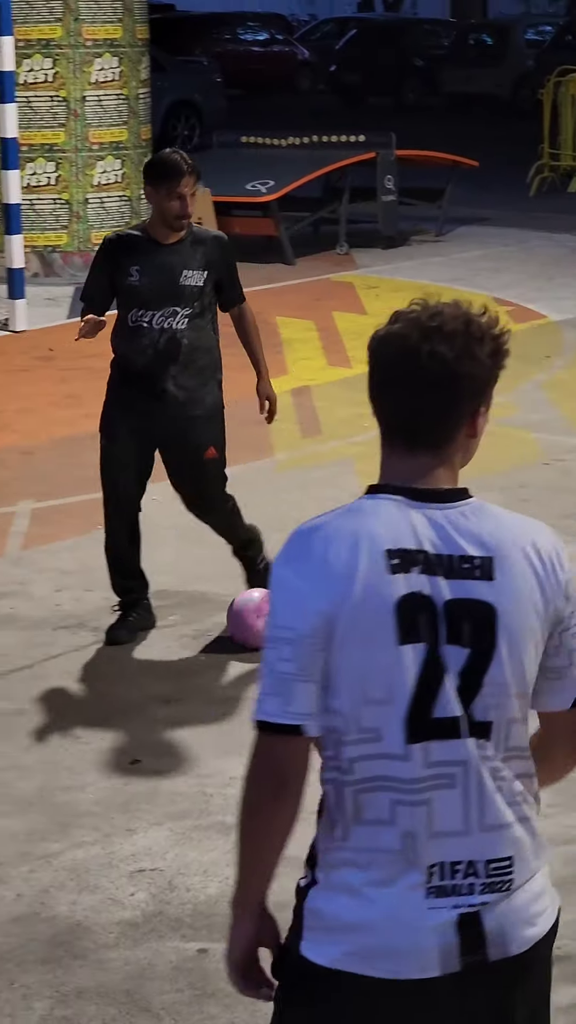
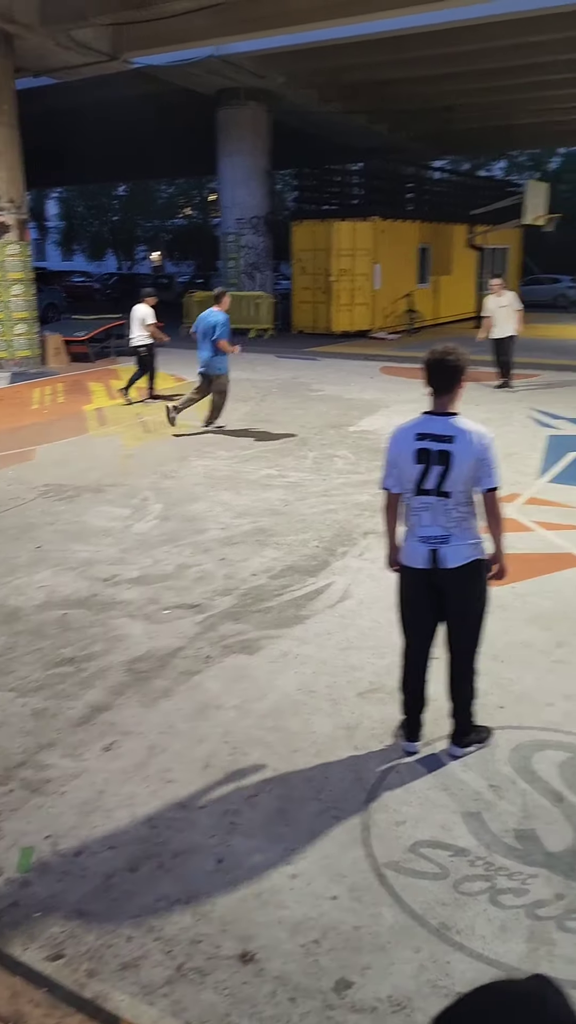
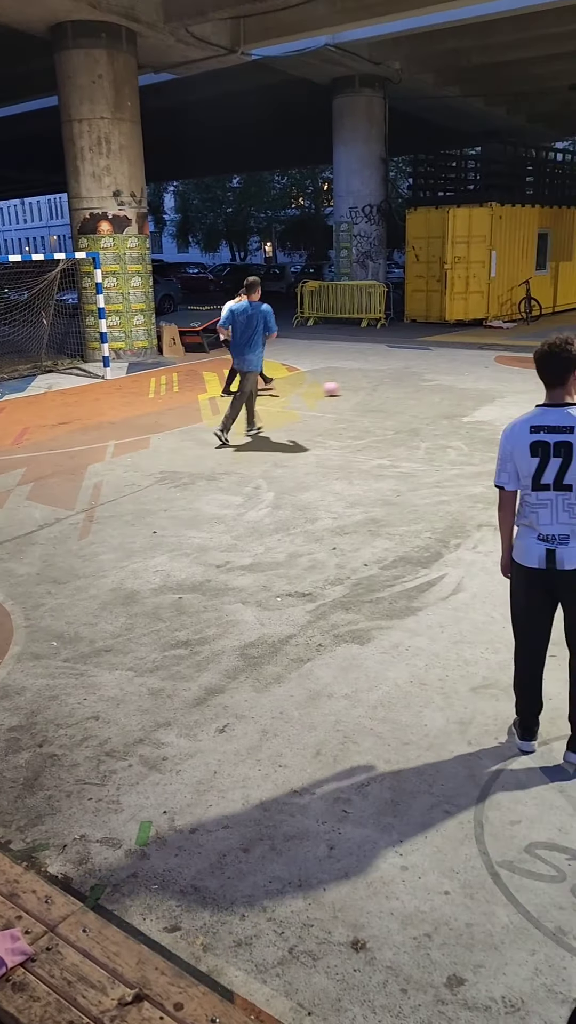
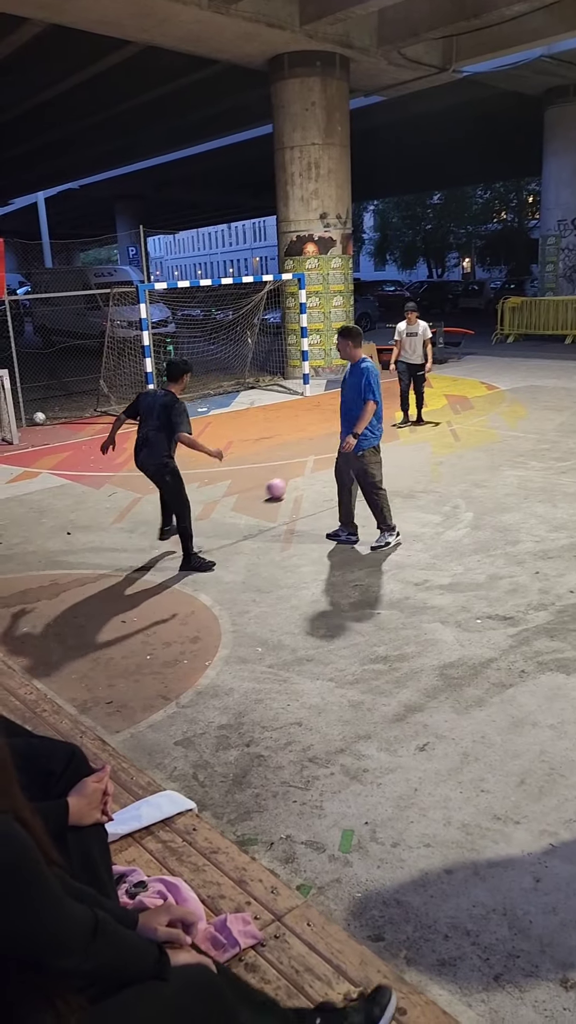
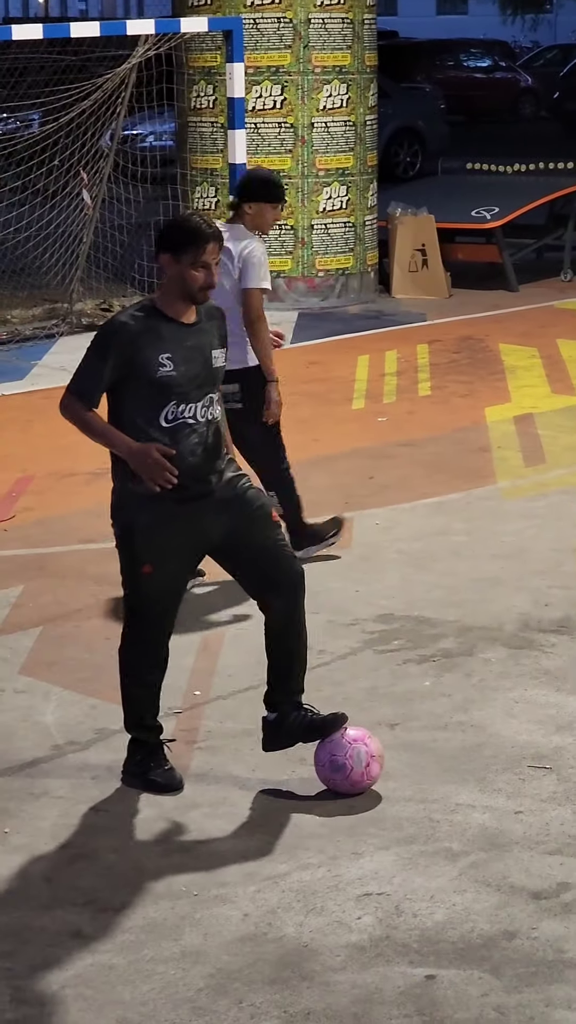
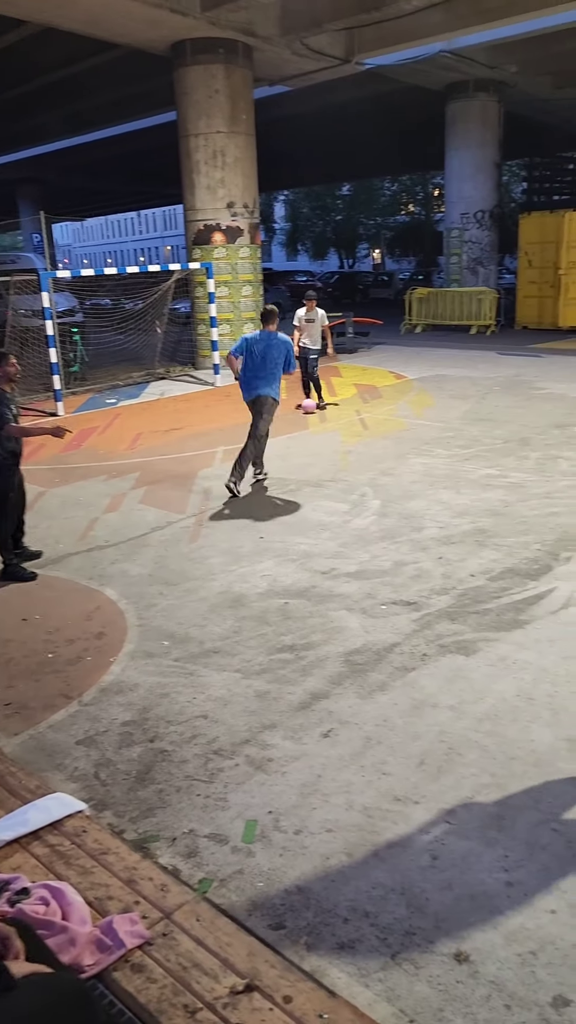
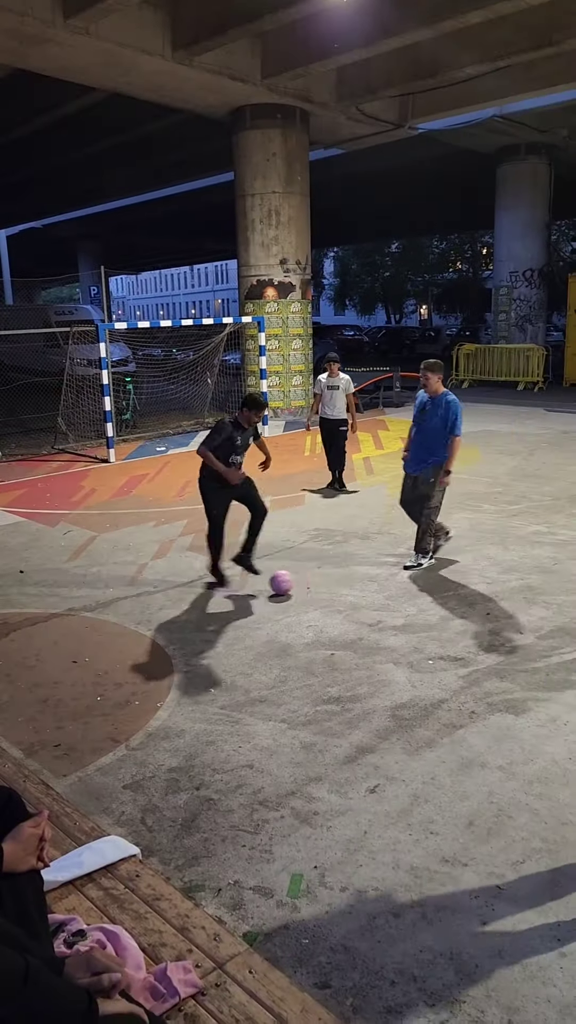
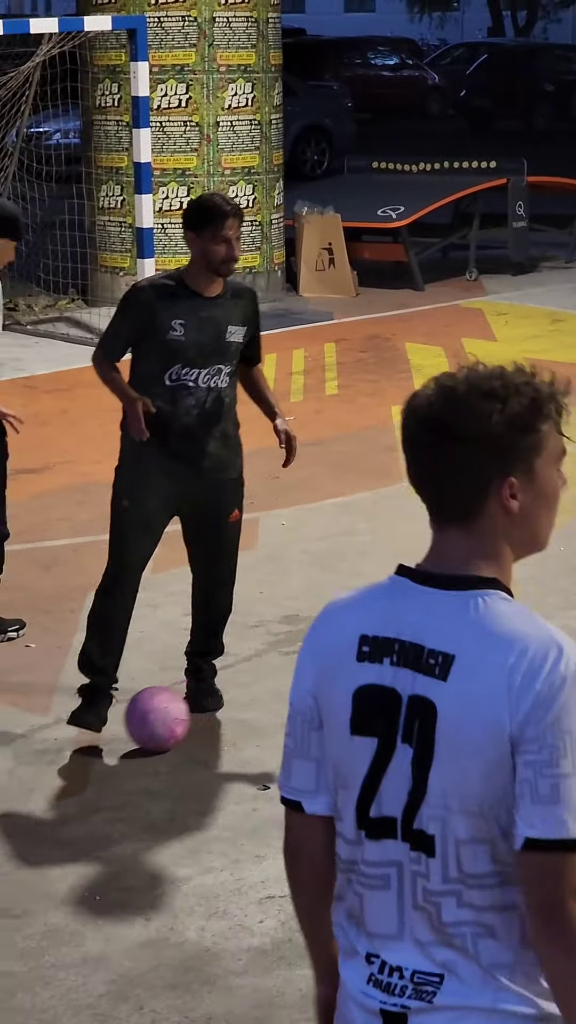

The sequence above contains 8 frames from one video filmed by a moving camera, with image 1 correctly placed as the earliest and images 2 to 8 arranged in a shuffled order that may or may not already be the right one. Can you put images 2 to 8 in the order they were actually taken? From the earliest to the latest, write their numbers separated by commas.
8, 5, 7, 4, 6, 3, 2
